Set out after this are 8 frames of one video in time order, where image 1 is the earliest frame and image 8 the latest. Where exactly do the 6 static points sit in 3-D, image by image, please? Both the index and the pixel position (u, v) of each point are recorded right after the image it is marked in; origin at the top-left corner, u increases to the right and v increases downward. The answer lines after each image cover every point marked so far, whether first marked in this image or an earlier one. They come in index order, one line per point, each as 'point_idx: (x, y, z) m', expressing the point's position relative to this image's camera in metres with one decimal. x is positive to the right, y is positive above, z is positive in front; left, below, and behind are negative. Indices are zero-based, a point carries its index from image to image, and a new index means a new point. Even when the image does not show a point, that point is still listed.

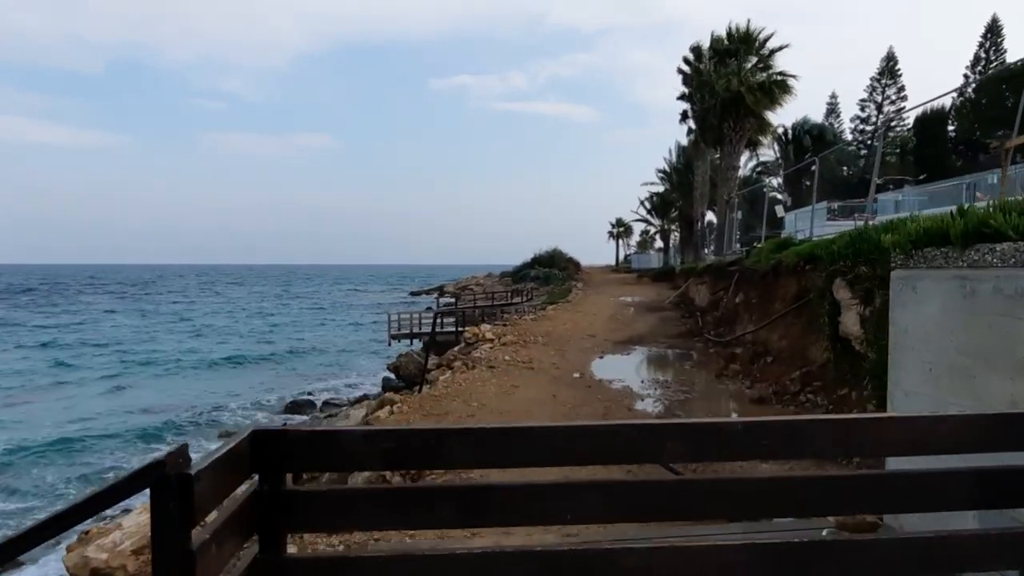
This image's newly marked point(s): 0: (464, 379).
0: (-0.9, -1.6, +11.5) m
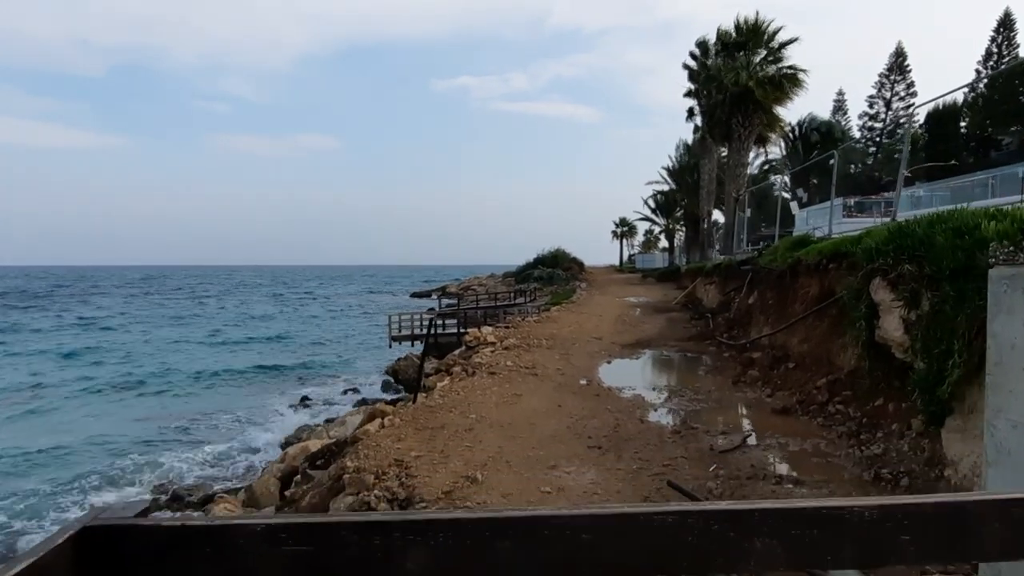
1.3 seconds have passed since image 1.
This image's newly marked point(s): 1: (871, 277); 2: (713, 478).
0: (-0.8, -1.7, +10.8) m
1: (+3.9, +0.1, +6.9) m
2: (+1.9, -1.8, +6.2) m
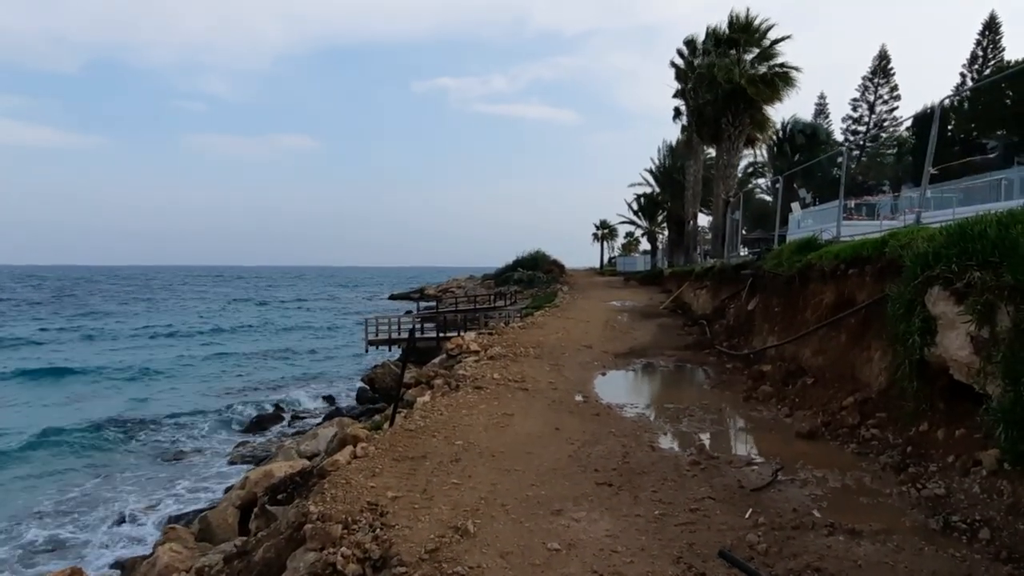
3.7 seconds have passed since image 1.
0: (-1.0, -1.8, +9.7) m
1: (+3.8, 0.0, +5.9) m
2: (+1.9, -1.9, +5.2) m
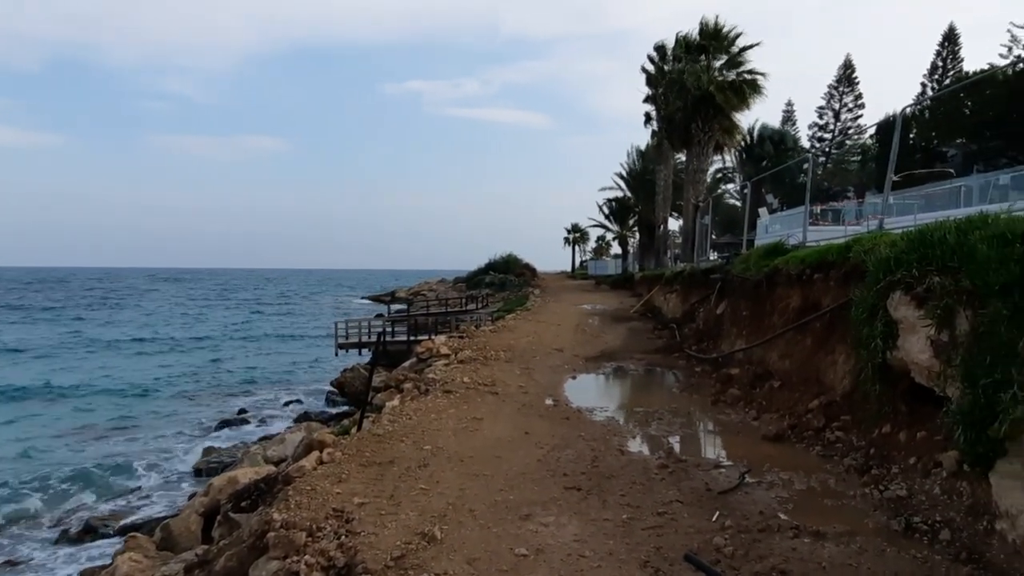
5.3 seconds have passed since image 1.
0: (-1.4, -1.8, +9.6) m
1: (+3.5, 0.0, +6.1) m
2: (+1.7, -2.0, +5.2) m
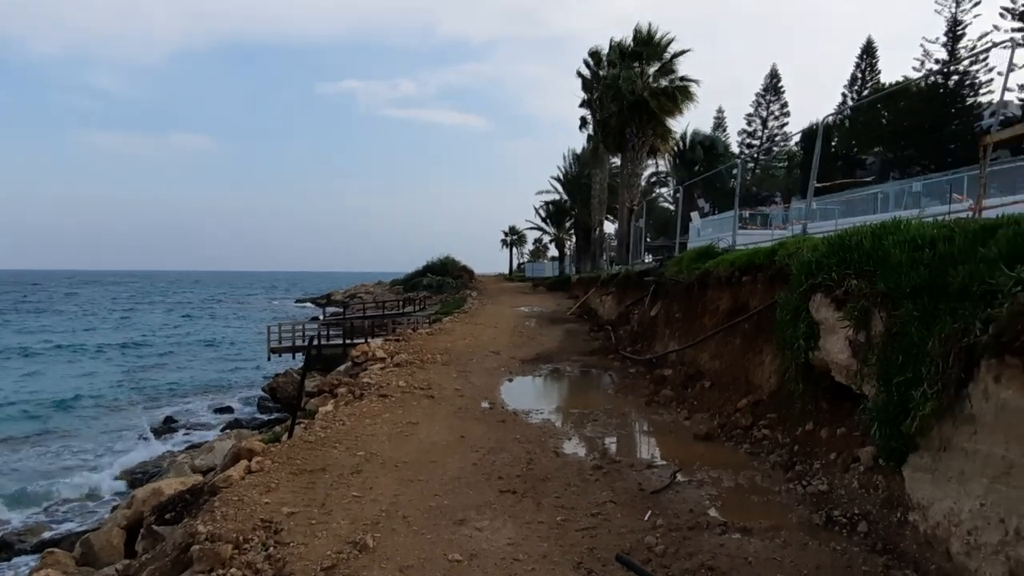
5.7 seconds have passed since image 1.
0: (-2.4, -1.9, +9.4) m
1: (+2.9, -0.1, +6.3) m
2: (+1.1, -2.0, +5.3) m
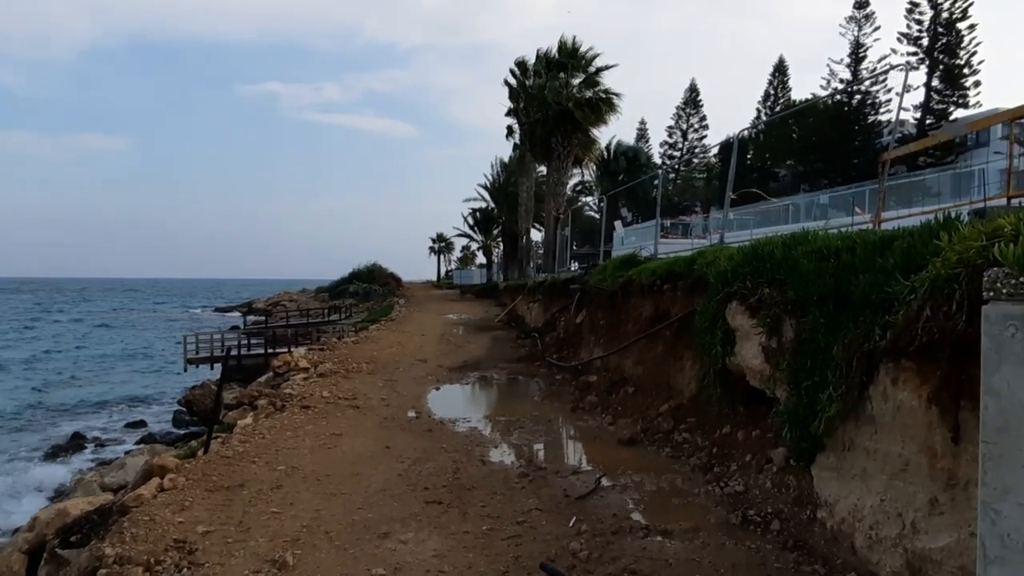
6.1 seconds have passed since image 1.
0: (-3.4, -2.0, +9.0) m
1: (+2.2, -0.1, +6.5) m
2: (+0.5, -2.0, +5.3) m
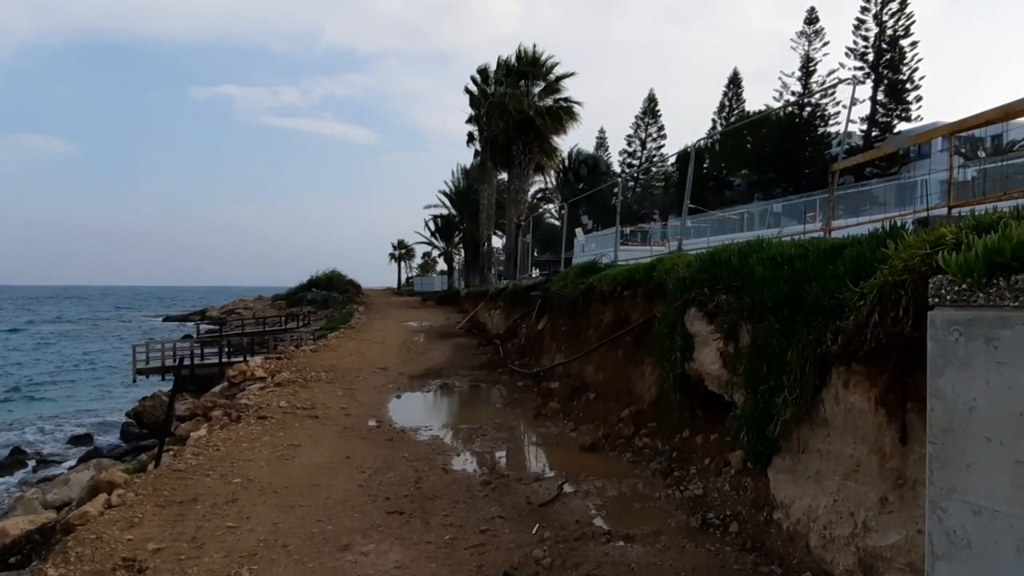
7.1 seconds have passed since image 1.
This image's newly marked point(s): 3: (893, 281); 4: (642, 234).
0: (-3.9, -2.1, +8.7) m
1: (+1.8, -0.2, +6.7) m
2: (+0.2, -2.1, +5.3) m
3: (+2.2, 0.0, +3.7) m
4: (+2.8, +1.2, +13.8) m
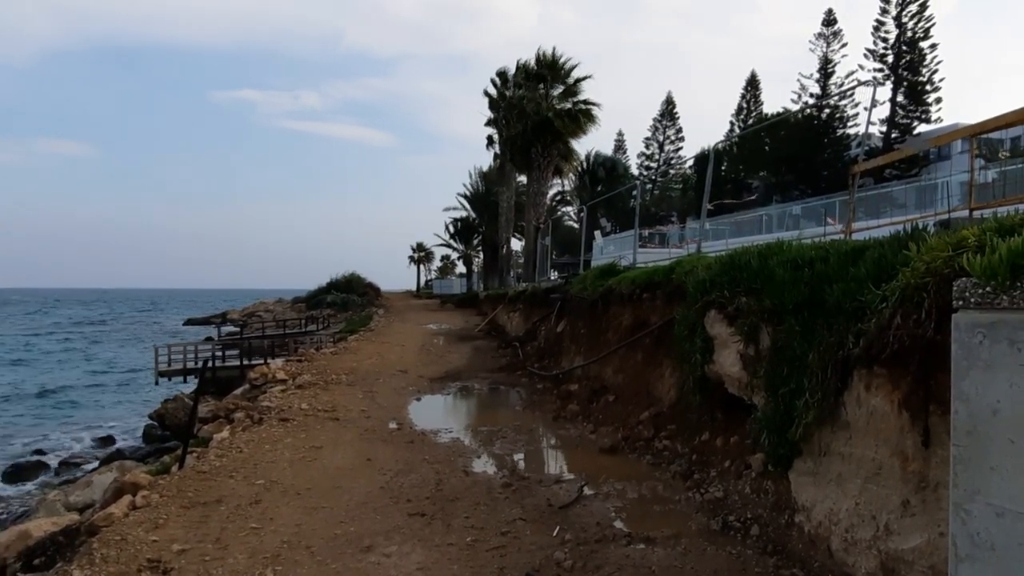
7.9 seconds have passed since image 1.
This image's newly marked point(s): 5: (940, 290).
0: (-3.7, -2.1, +8.9) m
1: (+2.0, -0.2, +6.7) m
2: (+0.4, -2.1, +5.3) m
3: (+2.3, 0.0, +3.7) m
4: (+3.2, +1.1, +13.8) m
5: (+2.3, 0.0, +3.5) m
